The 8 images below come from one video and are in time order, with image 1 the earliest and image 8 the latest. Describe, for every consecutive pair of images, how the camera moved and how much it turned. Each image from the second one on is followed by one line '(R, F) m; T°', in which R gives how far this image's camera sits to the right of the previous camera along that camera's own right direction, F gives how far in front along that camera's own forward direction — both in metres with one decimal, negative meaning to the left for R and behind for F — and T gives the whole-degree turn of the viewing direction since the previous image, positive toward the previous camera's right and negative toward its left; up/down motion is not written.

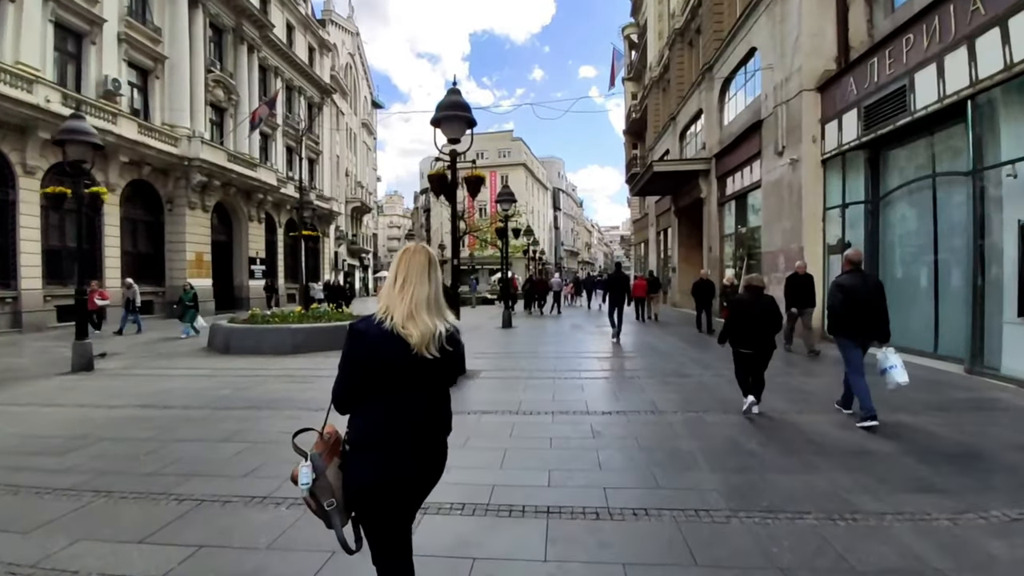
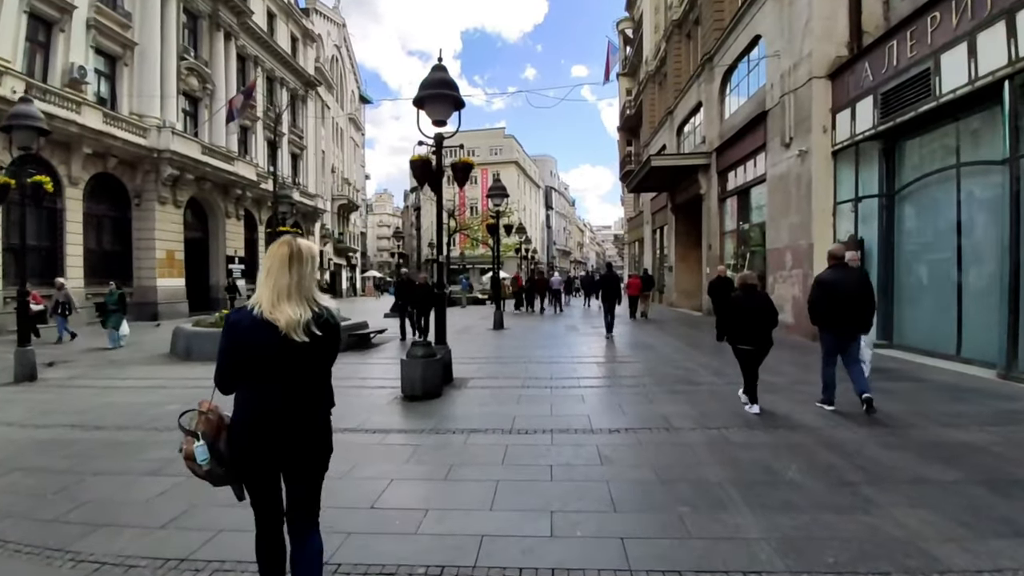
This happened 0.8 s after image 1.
(0.0, +0.9) m; +1°
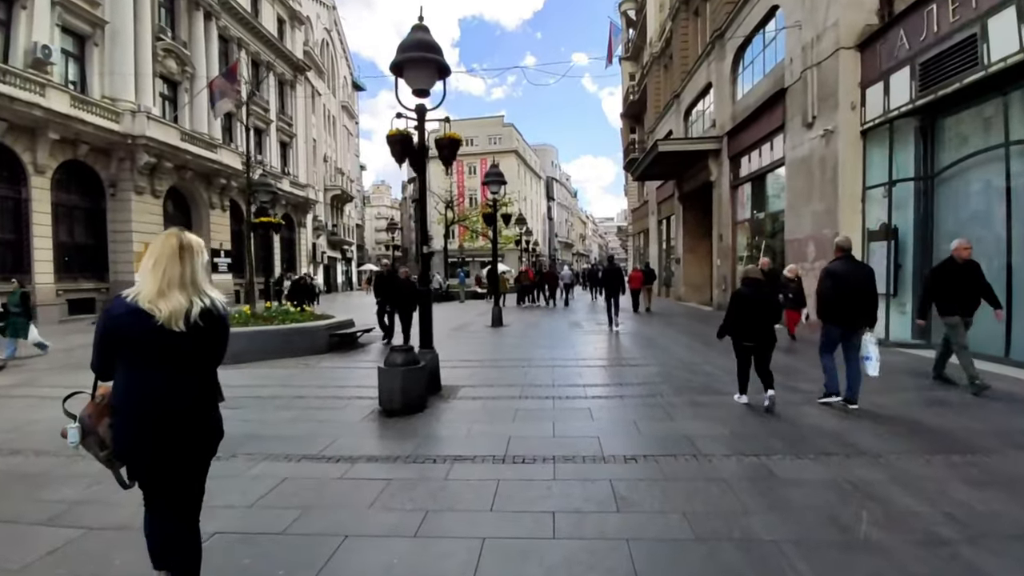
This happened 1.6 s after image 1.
(+0.1, +1.0) m; 0°
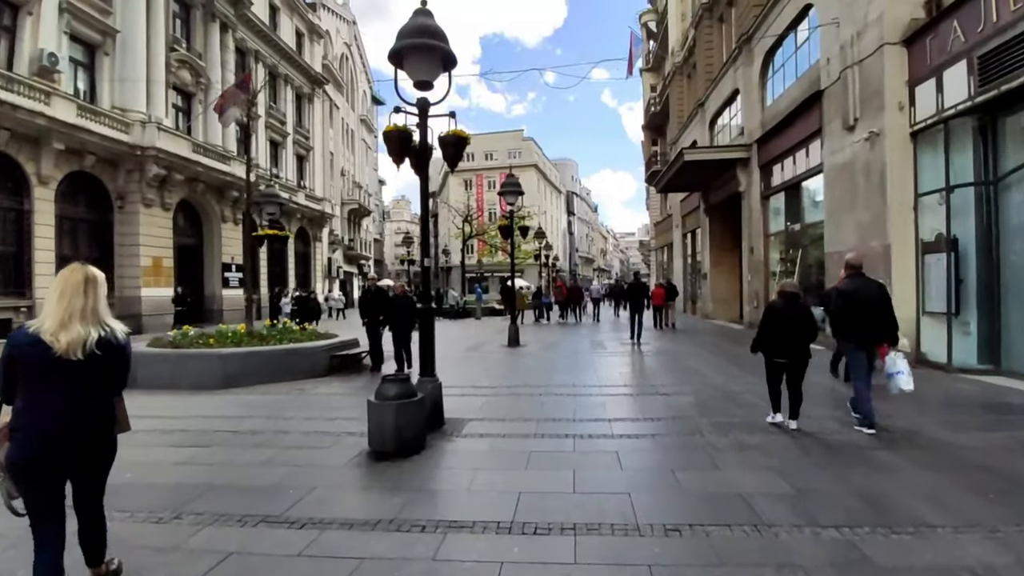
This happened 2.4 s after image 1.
(+0.1, +0.9) m; -2°
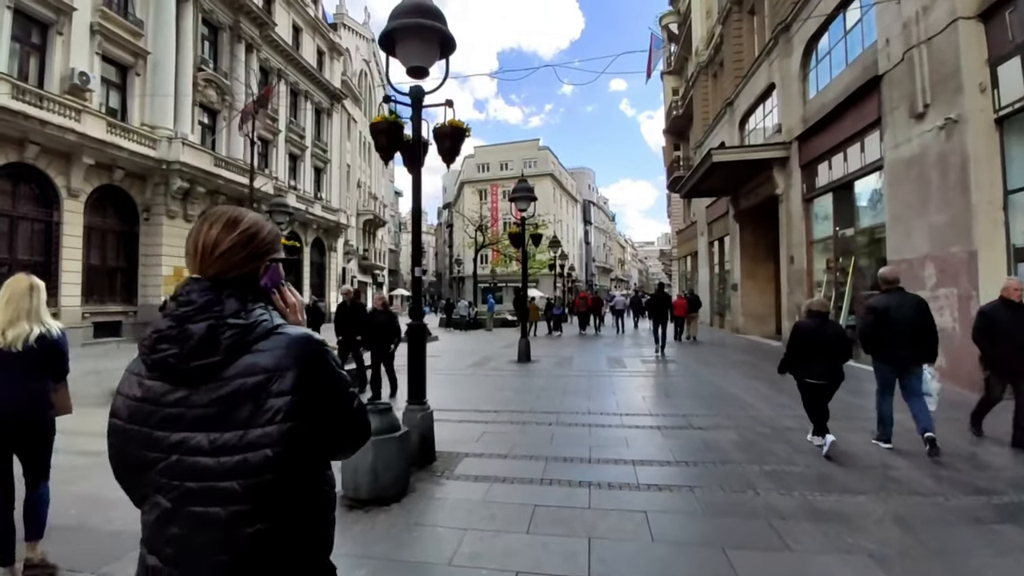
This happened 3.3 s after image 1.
(+0.2, +1.0) m; -3°
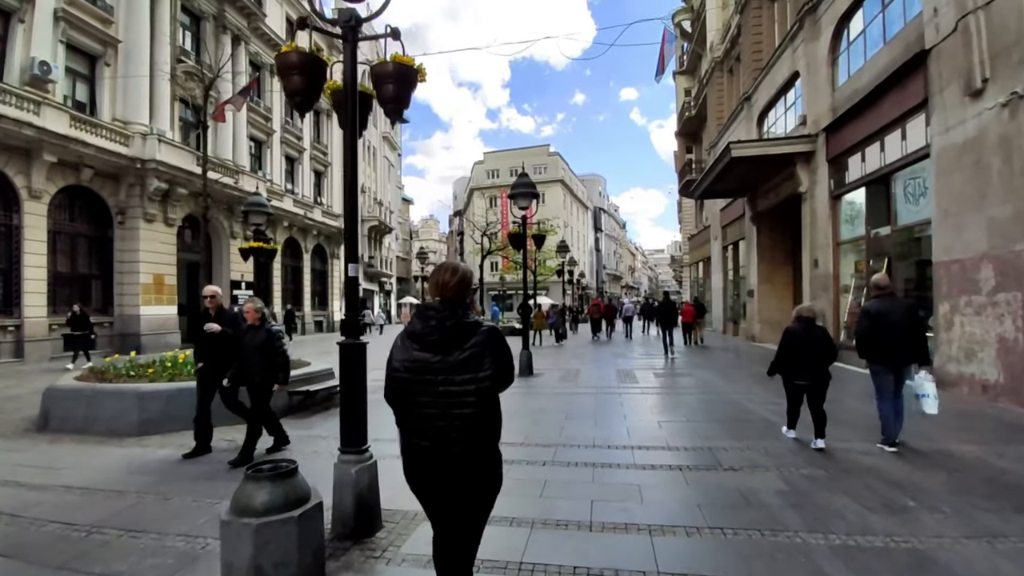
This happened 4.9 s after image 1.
(+0.3, +1.3) m; -1°
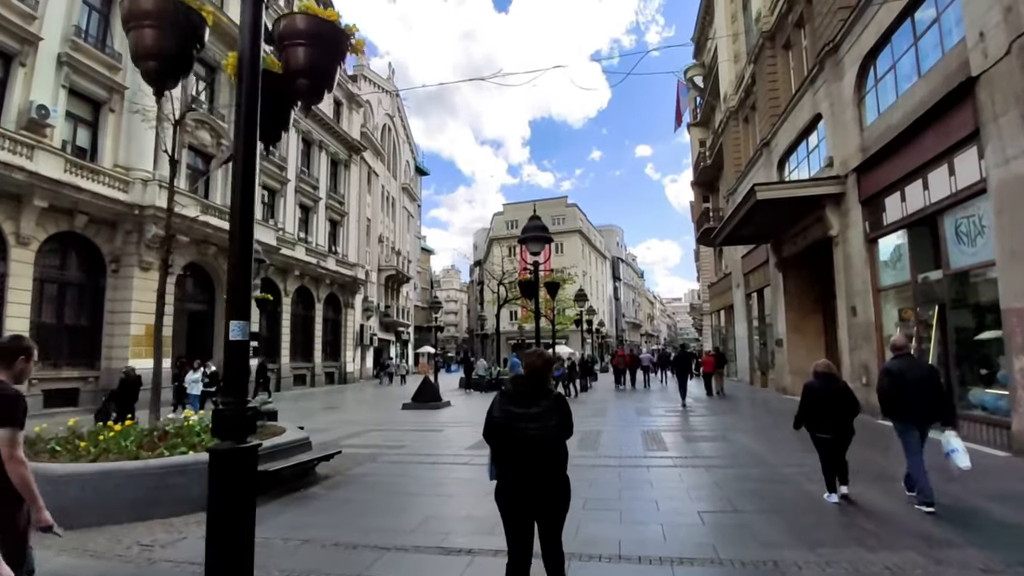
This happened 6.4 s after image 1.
(+0.2, +1.2) m; -2°
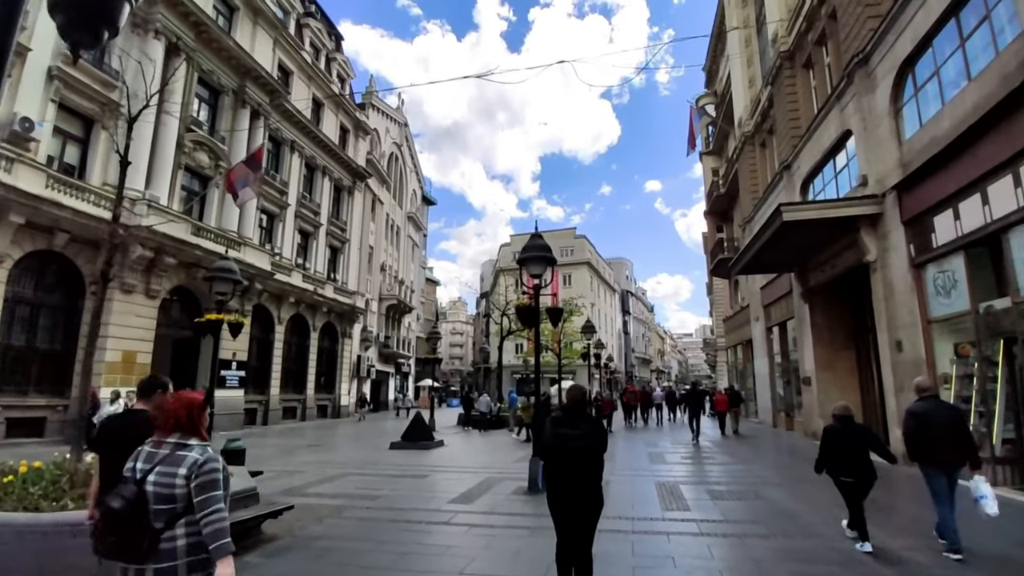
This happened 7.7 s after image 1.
(+0.3, +1.2) m; -1°
